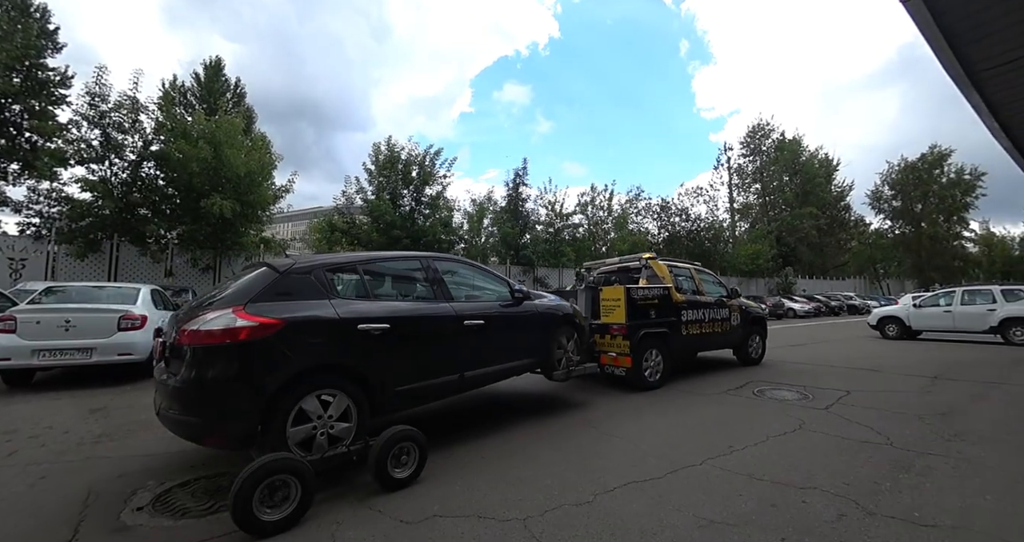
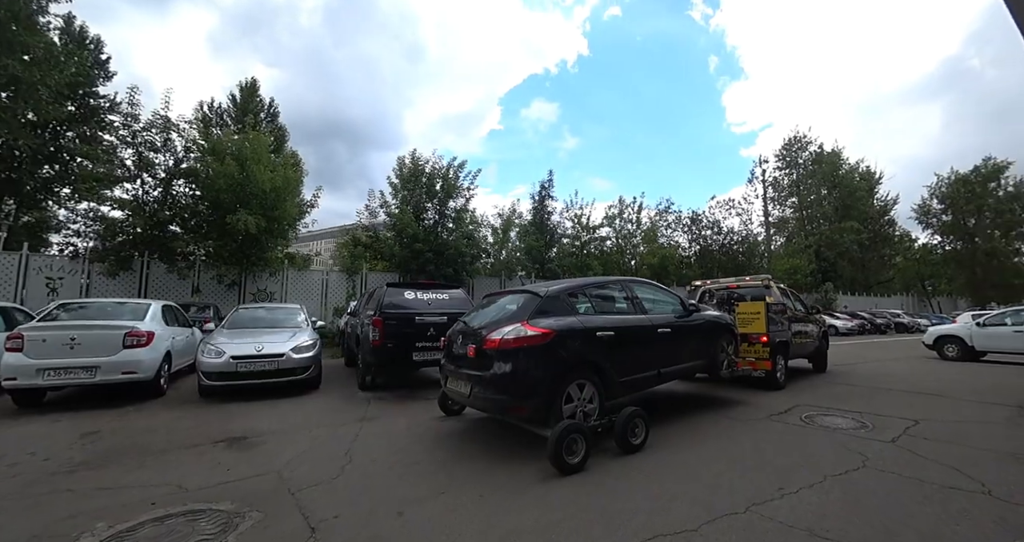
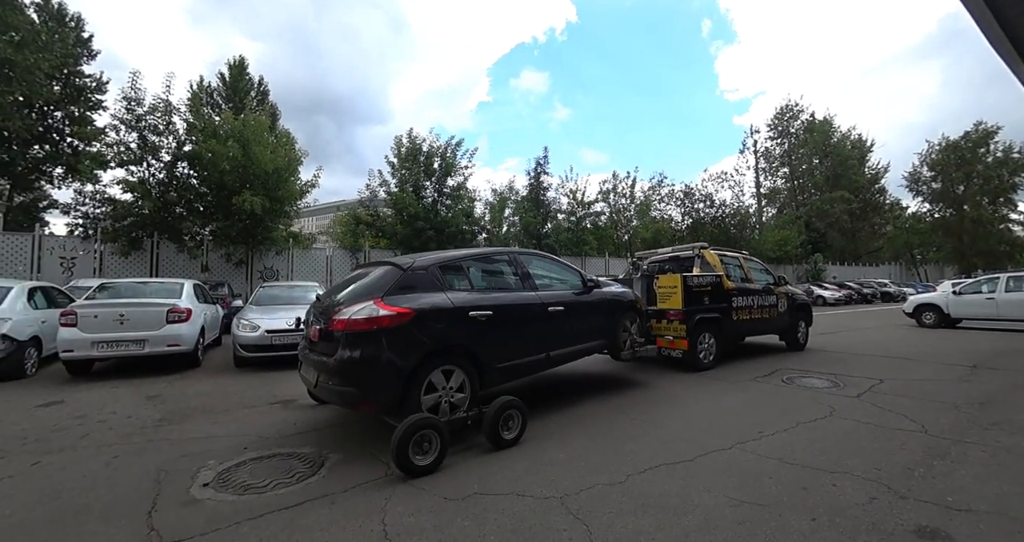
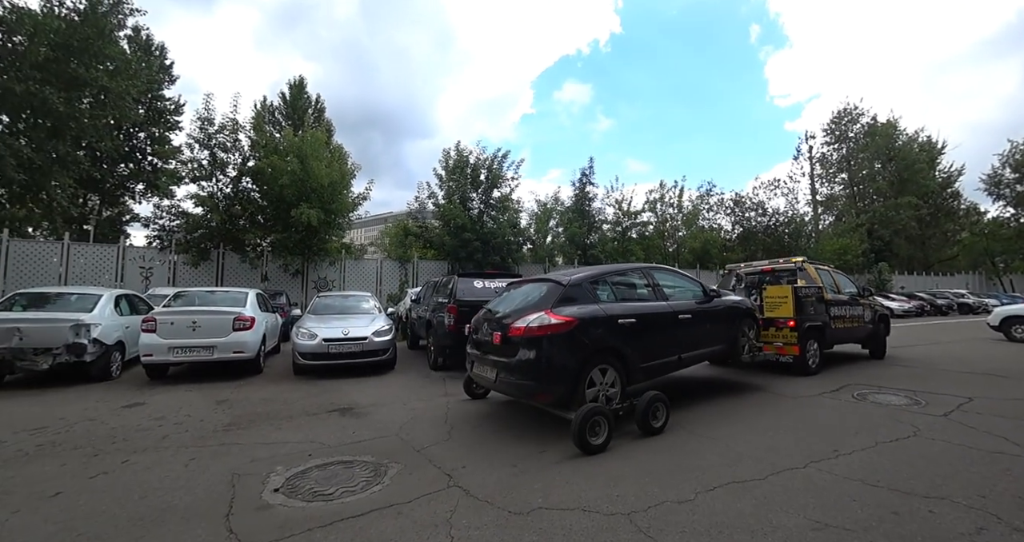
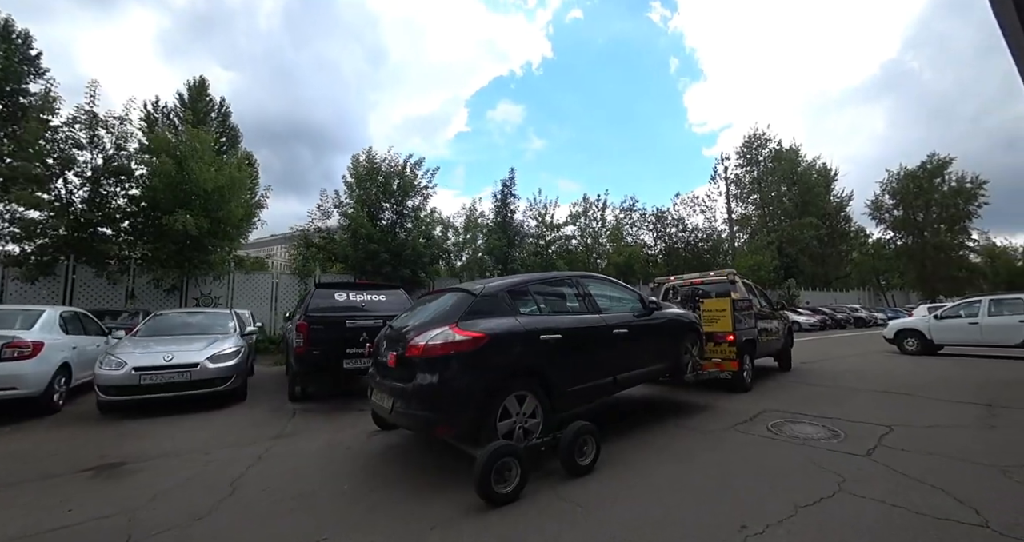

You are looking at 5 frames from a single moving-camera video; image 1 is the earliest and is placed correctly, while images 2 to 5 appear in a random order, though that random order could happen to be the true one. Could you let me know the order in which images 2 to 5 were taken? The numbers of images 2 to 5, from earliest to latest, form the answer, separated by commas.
3, 4, 2, 5
